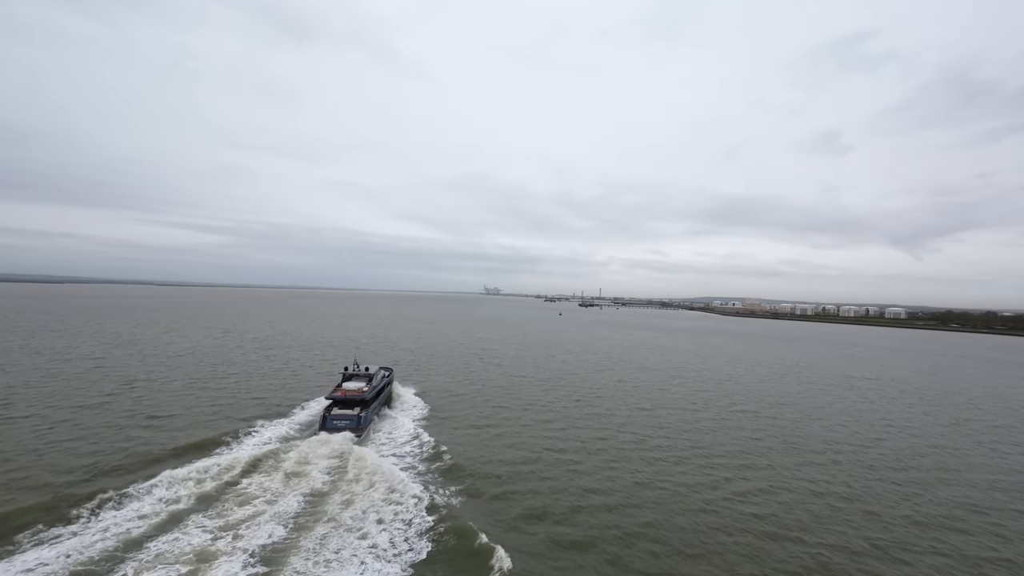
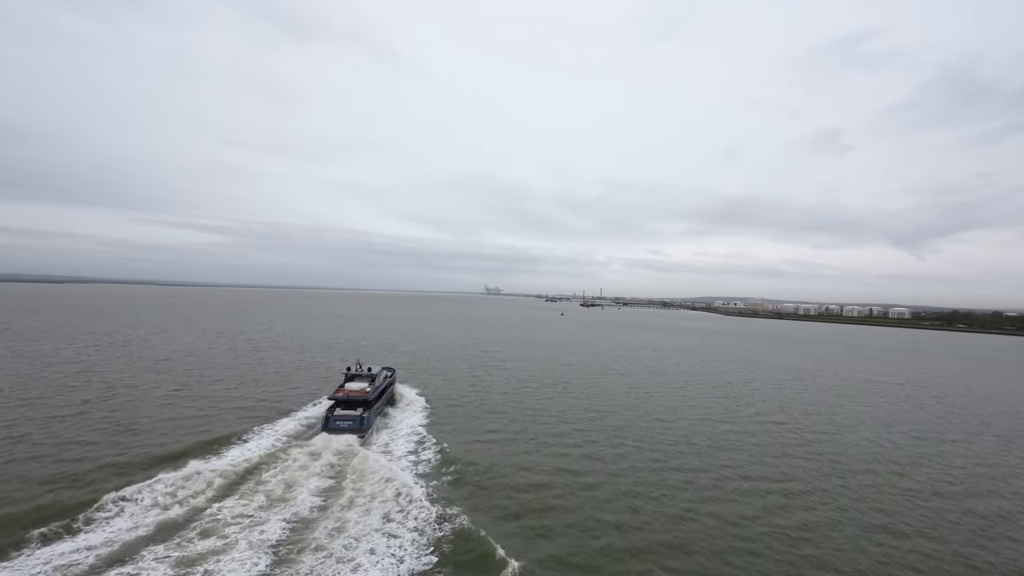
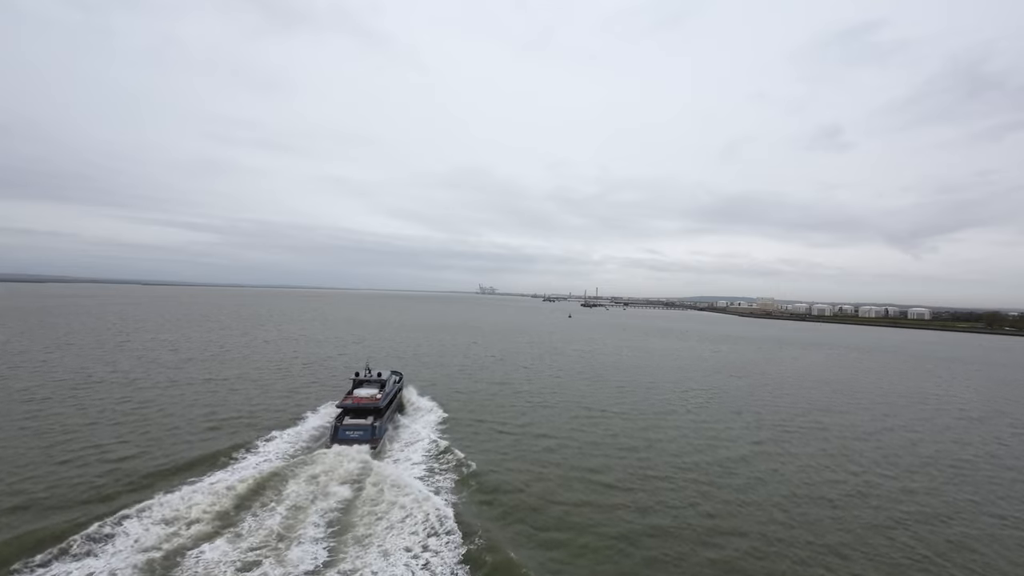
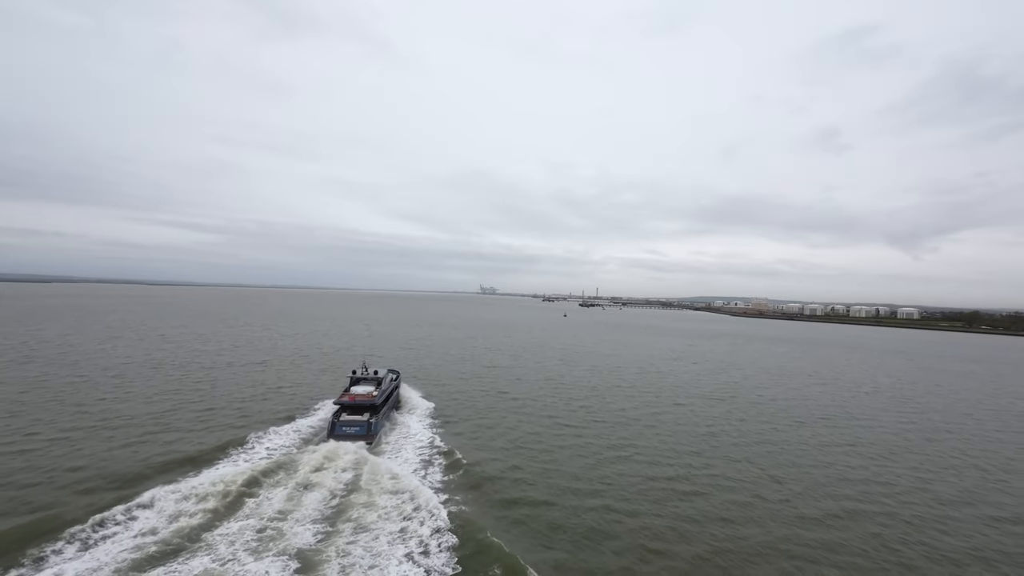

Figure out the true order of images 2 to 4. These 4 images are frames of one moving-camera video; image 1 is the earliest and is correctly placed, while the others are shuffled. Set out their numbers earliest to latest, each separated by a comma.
2, 4, 3
